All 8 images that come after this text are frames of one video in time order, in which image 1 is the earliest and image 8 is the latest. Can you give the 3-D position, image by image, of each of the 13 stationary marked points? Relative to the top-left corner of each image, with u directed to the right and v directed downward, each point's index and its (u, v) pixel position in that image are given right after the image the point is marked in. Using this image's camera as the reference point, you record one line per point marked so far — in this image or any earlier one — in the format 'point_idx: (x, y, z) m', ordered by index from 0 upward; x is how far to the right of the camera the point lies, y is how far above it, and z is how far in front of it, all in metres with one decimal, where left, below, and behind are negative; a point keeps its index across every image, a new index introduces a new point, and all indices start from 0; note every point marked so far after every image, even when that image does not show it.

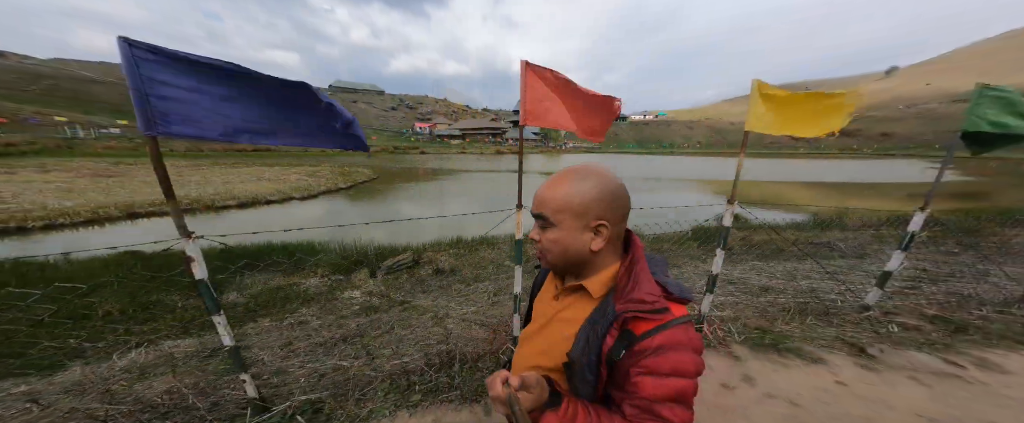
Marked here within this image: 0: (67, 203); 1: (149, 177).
0: (-16.6, +0.3, +10.8) m
1: (-22.4, +2.2, +17.8) m
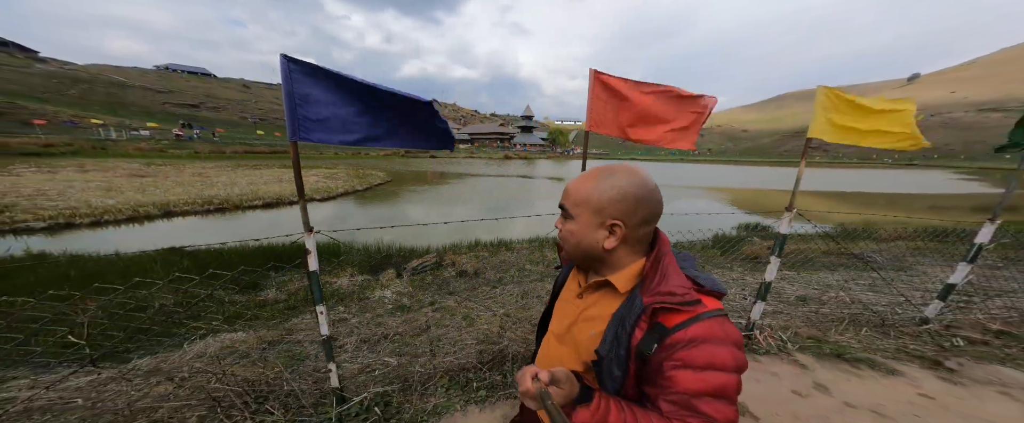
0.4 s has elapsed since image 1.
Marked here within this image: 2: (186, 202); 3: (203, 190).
0: (-15.8, +0.4, +11.4) m
1: (-21.3, +2.3, +18.7) m
2: (-13.8, +0.6, +12.7) m
3: (-16.5, +1.2, +15.5) m
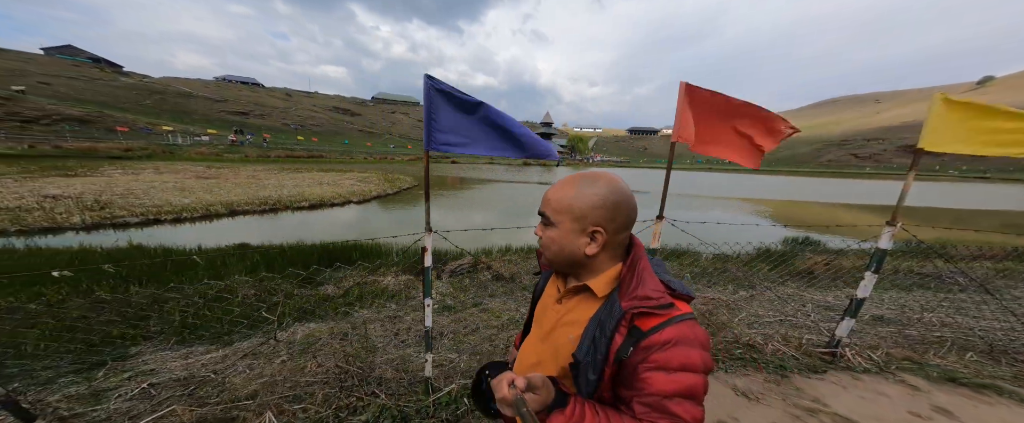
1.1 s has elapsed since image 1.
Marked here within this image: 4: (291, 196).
0: (-14.3, +0.5, +12.8) m
1: (-19.2, +2.3, +20.5) m
2: (-12.2, +0.6, +13.9) m
3: (-14.7, +1.3, +16.9) m
4: (-12.1, +0.9, +16.0) m
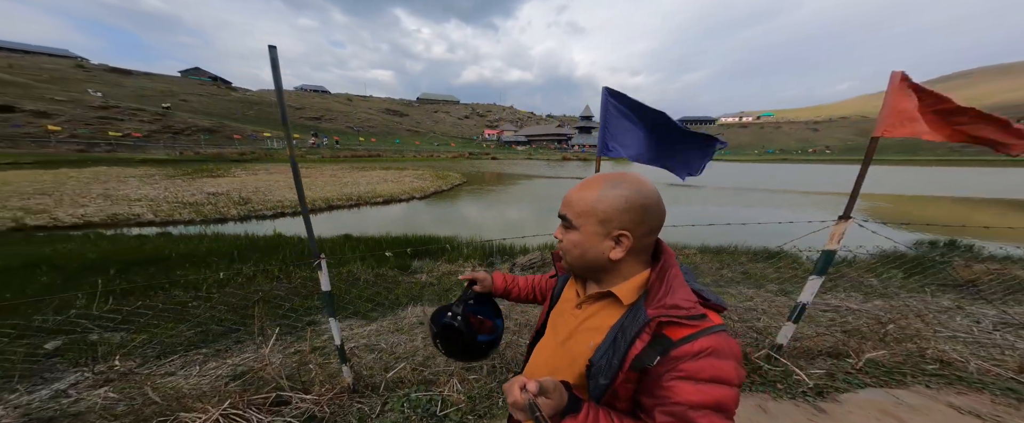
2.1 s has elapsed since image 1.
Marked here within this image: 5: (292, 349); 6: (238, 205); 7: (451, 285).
0: (-11.0, +0.8, +15.0) m
1: (-14.6, +2.8, +23.4) m
2: (-8.8, +0.9, +15.7) m
3: (-10.7, +1.6, +19.1) m
4: (-8.3, +1.2, +17.8) m
5: (-2.5, -1.5, +3.5) m
6: (-10.9, +0.3, +12.2) m
7: (-1.2, -1.6, +6.5) m
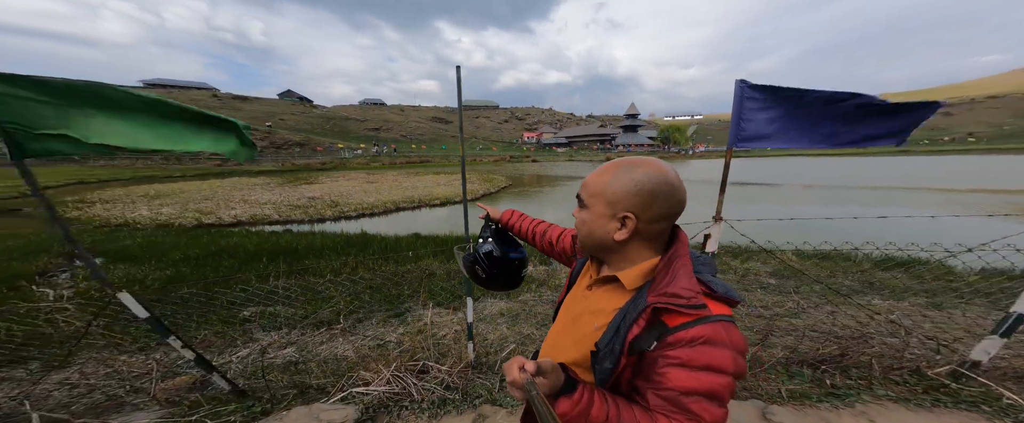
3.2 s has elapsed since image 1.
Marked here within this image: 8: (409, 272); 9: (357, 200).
0: (-7.8, +0.7, +16.6) m
1: (-10.0, +2.6, +25.5) m
2: (-5.5, +0.8, +17.0) m
3: (-6.8, +1.5, +20.7) m
4: (-4.7, +1.1, +19.0) m
5: (-1.4, -1.5, +3.8) m
6: (-8.2, +0.2, +13.8) m
7: (+0.4, -1.6, +6.6) m
8: (-1.9, -1.1, +5.7) m
9: (-8.0, +0.6, +16.0) m
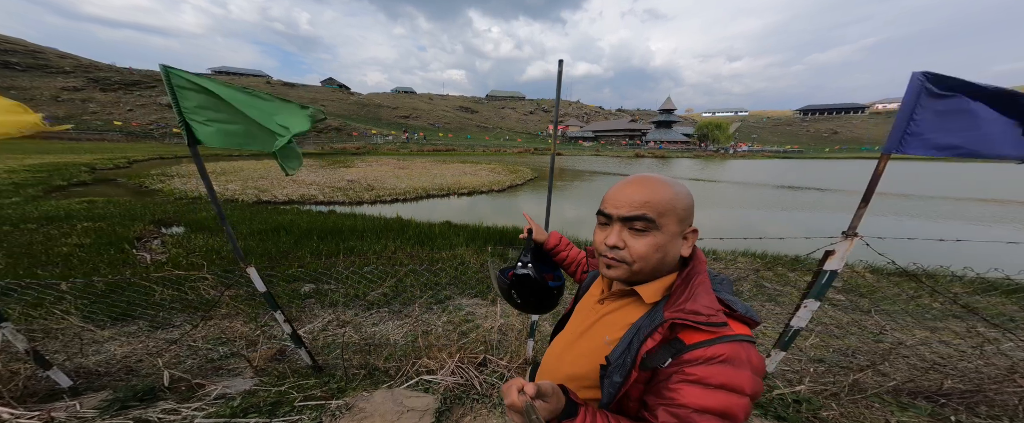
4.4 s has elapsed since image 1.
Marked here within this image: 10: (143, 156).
0: (-6.2, +1.5, +17.1) m
1: (-7.5, +3.7, +26.1) m
2: (-3.8, +1.5, +17.3) m
3: (-4.8, +2.3, +21.0) m
4: (-2.8, +1.8, +19.2) m
5: (-0.9, -1.3, +3.9) m
6: (-6.8, +0.9, +14.3) m
7: (+1.1, -1.4, +6.5) m
8: (-1.2, -0.9, +5.8) m
9: (-6.4, +1.4, +16.5) m
10: (-21.8, +3.2, +17.7) m
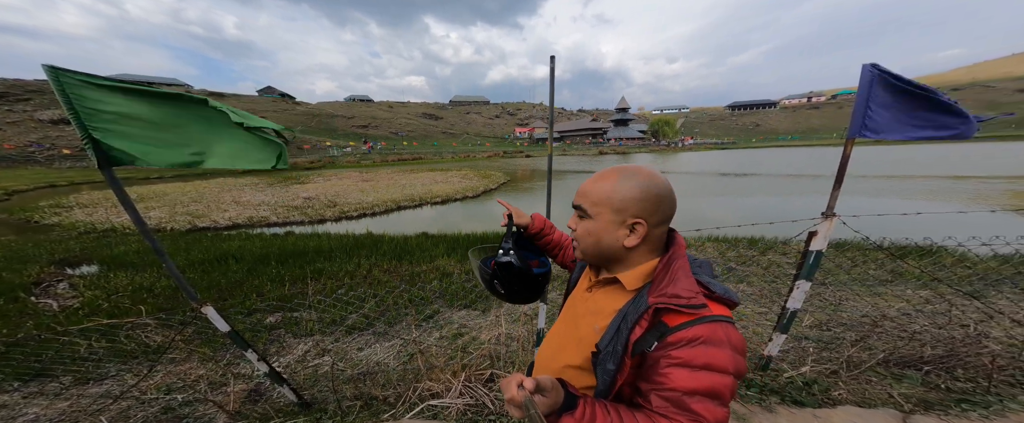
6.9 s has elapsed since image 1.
0: (-7.7, +0.8, +16.3) m
1: (-10.1, +2.7, +25.1) m
2: (-5.4, +0.9, +16.7) m
3: (-6.8, +1.6, +20.4) m
4: (-4.6, +1.2, +18.7) m
5: (-0.9, -1.5, +3.7) m
6: (-8.0, +0.2, +13.5) m
7: (+0.8, -1.5, +6.5) m
8: (-1.5, -1.1, +5.6) m
9: (-7.9, +0.6, +15.7) m
10: (-23.5, +1.3, +15.4) m
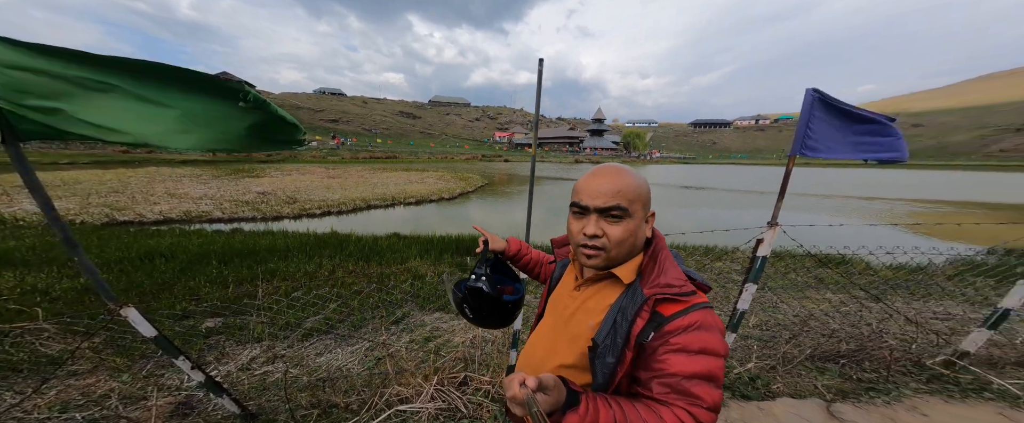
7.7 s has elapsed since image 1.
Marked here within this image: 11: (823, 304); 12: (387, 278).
0: (-8.9, +0.9, +15.9) m
1: (-11.9, +2.8, +24.5) m
2: (-6.6, +0.9, +16.5) m
3: (-8.3, +1.6, +20.0) m
4: (-6.0, +1.2, +18.5) m
5: (-1.2, -1.5, +3.8) m
6: (-9.0, +0.4, +13.1) m
7: (+0.3, -1.6, +6.7) m
8: (-1.9, -1.1, +5.6) m
9: (-9.0, +0.8, +15.2) m
10: (-24.5, +2.0, +13.7) m
11: (+4.7, -1.4, +4.5) m
12: (-2.0, -1.1, +5.4) m
